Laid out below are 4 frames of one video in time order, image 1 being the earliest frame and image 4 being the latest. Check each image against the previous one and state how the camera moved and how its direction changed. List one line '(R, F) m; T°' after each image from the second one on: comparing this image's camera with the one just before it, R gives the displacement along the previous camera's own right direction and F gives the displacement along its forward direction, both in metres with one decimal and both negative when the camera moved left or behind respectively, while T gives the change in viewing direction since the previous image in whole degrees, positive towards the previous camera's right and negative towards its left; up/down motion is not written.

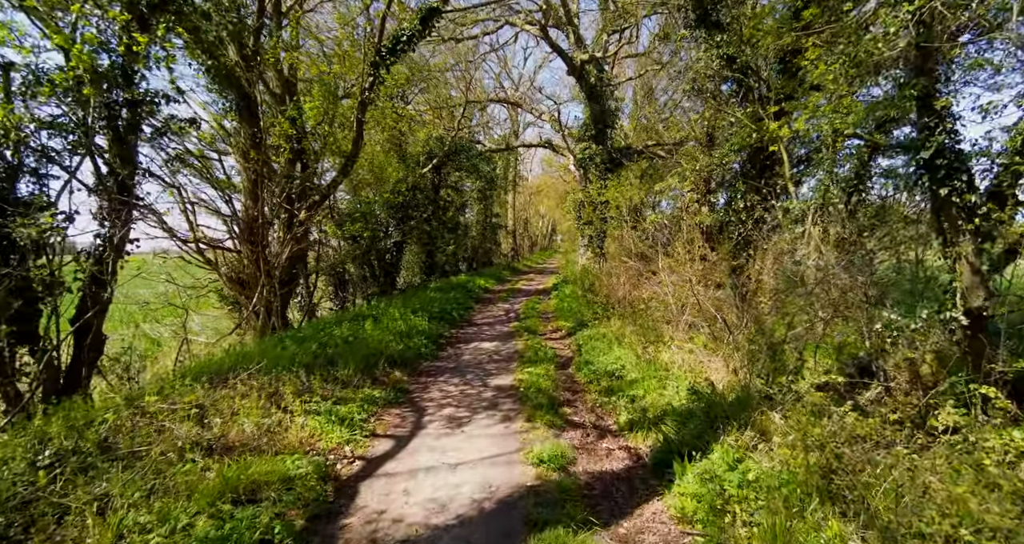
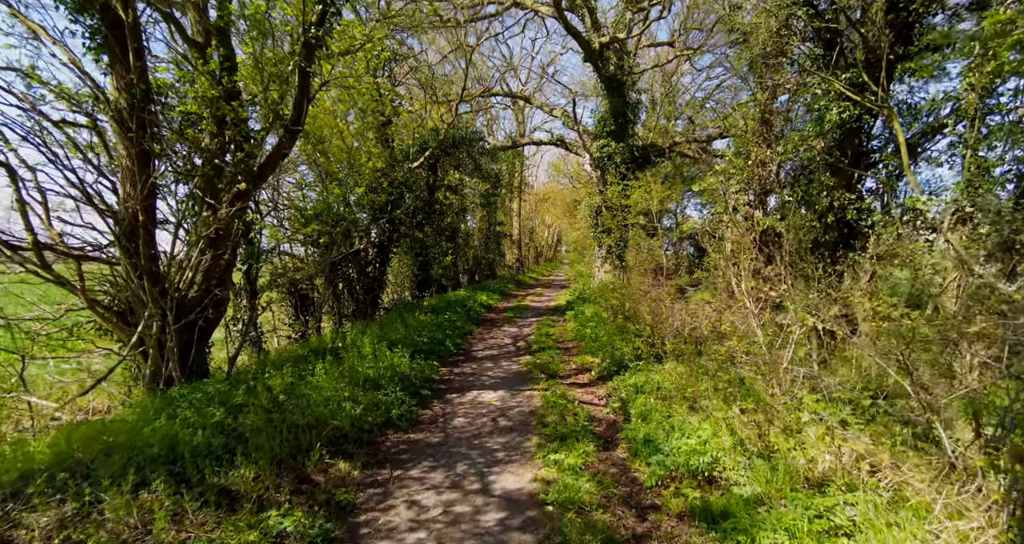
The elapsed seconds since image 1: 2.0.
(-0.1, +2.9) m; 0°
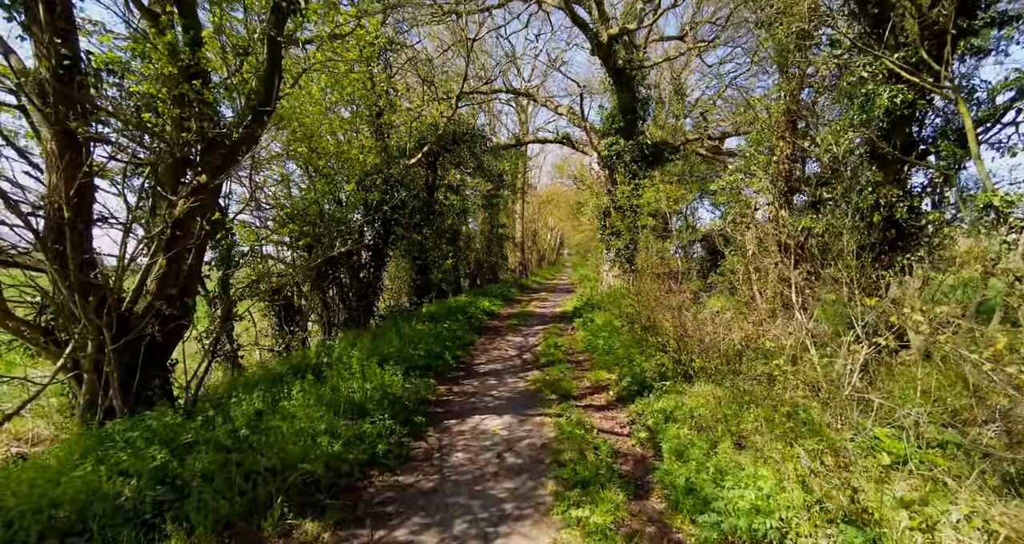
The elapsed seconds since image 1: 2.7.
(-0.1, +1.0) m; 0°
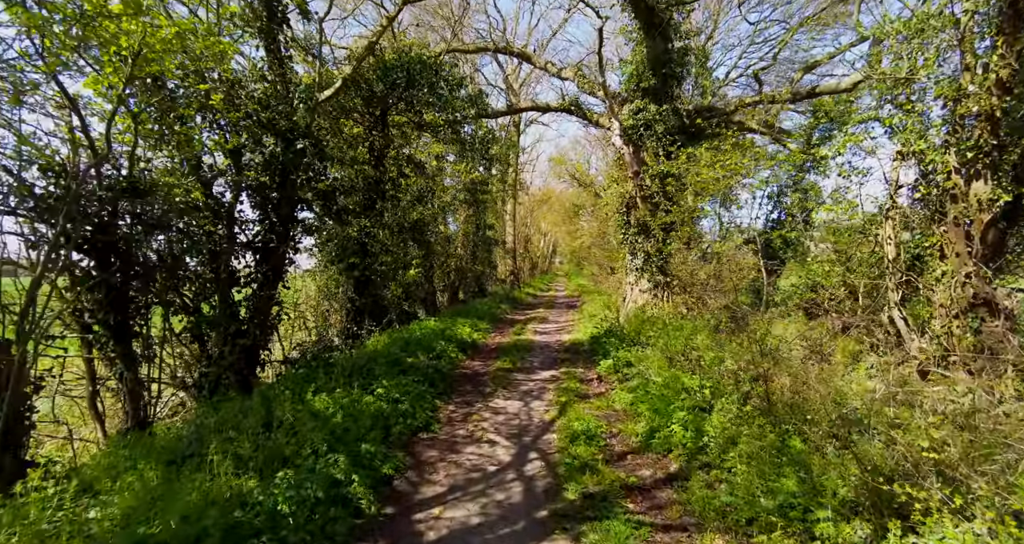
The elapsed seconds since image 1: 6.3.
(0.0, +5.3) m; +1°
